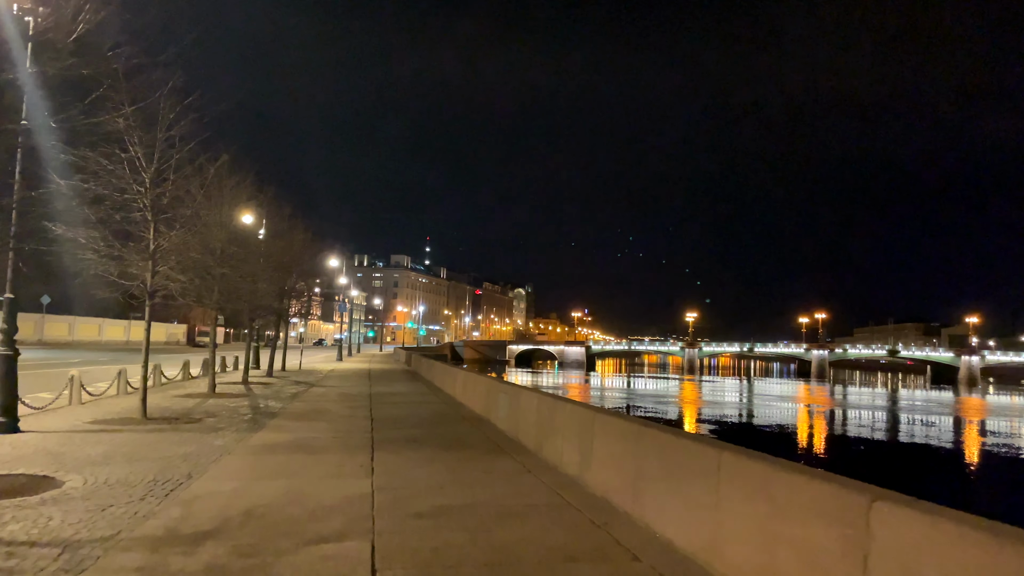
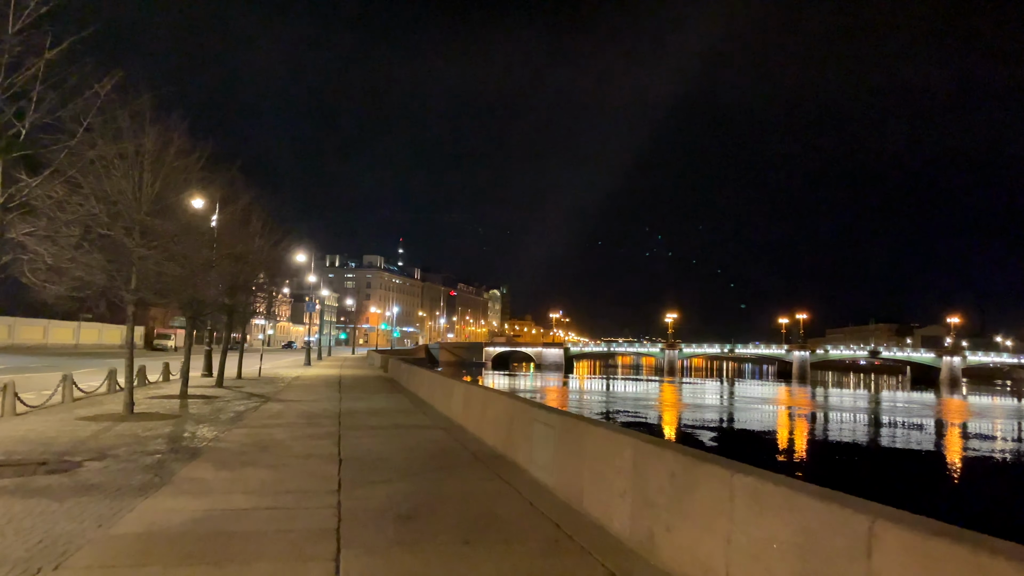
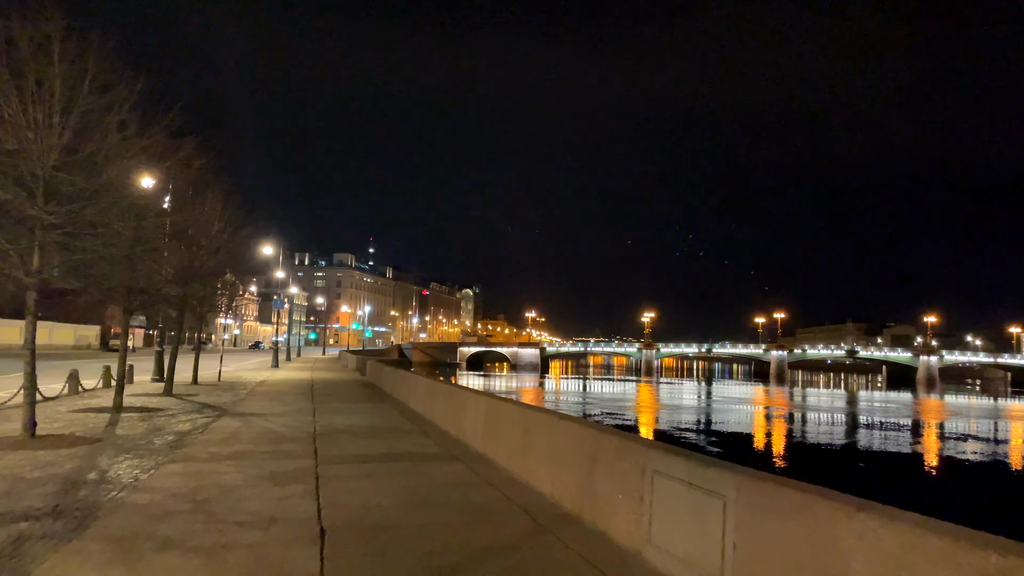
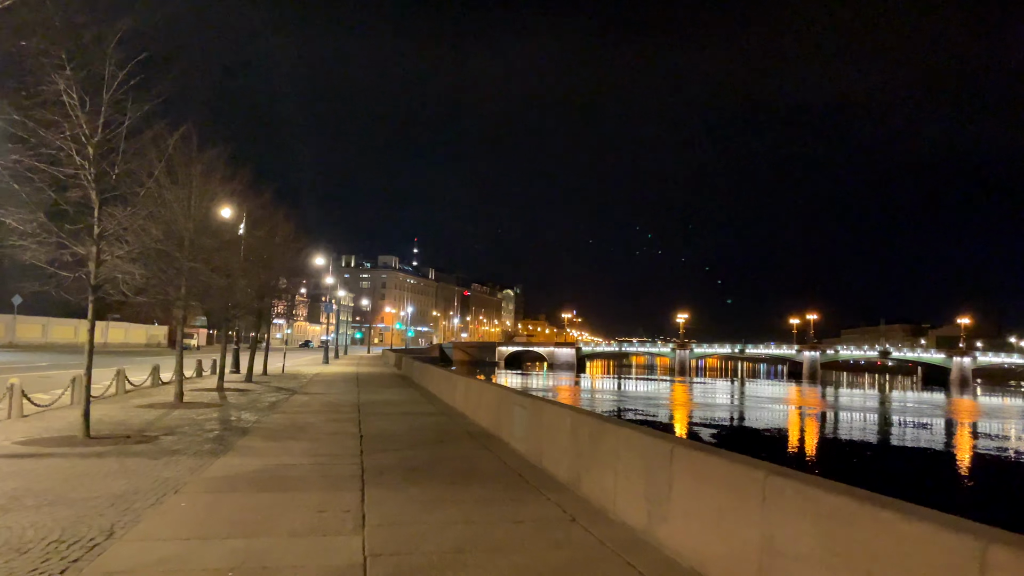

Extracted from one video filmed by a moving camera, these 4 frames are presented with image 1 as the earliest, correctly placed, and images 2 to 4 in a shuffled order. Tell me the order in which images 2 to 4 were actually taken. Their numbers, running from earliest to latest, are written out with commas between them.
4, 2, 3
